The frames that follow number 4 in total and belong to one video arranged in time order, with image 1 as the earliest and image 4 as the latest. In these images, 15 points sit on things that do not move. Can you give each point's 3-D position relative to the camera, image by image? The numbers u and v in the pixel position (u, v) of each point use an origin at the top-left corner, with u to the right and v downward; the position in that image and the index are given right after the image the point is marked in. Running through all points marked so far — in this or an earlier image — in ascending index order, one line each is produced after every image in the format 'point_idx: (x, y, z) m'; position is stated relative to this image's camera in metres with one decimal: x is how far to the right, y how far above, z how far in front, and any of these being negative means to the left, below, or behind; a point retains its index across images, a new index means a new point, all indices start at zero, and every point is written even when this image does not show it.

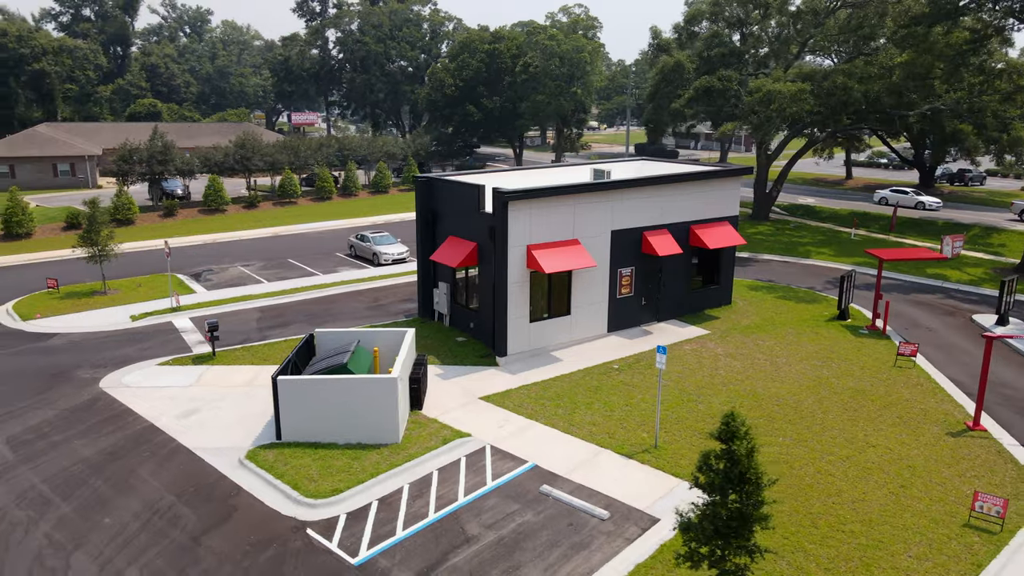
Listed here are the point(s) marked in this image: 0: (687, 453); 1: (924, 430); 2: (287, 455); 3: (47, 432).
0: (+3.5, -3.3, +14.8) m
1: (+8.8, -3.0, +15.8) m
2: (-4.4, -3.3, +14.5) m
3: (-9.9, -3.1, +15.7) m
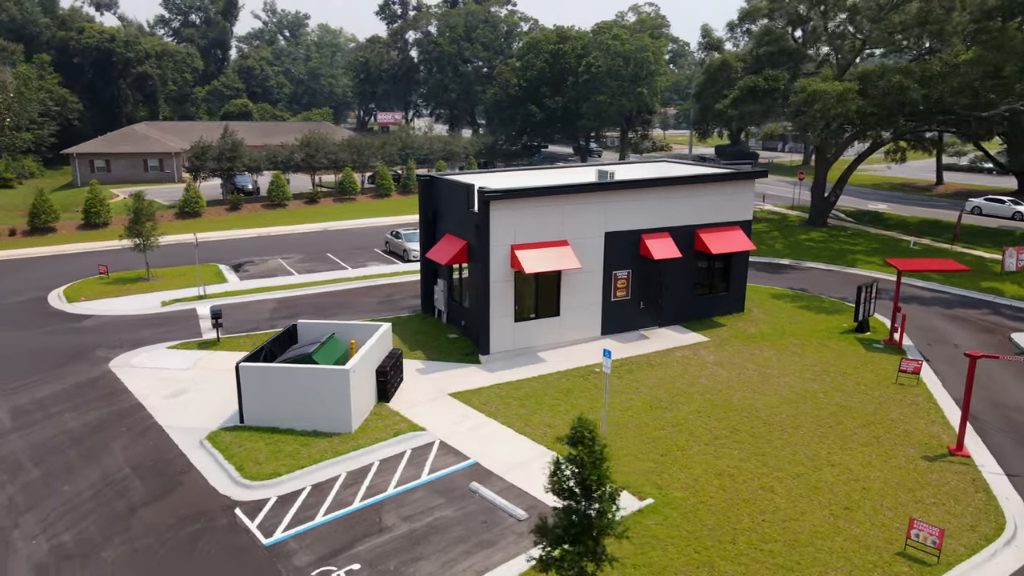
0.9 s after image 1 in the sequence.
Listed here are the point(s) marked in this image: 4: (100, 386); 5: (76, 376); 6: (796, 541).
0: (+2.4, -3.4, +14.5) m
1: (+7.8, -3.3, +14.8) m
2: (-5.5, -3.1, +15.2) m
3: (-10.8, -2.7, +17.1) m
4: (-10.1, -2.4, +18.1) m
5: (-11.1, -2.2, +18.8) m
6: (+4.6, -4.1, +11.9) m
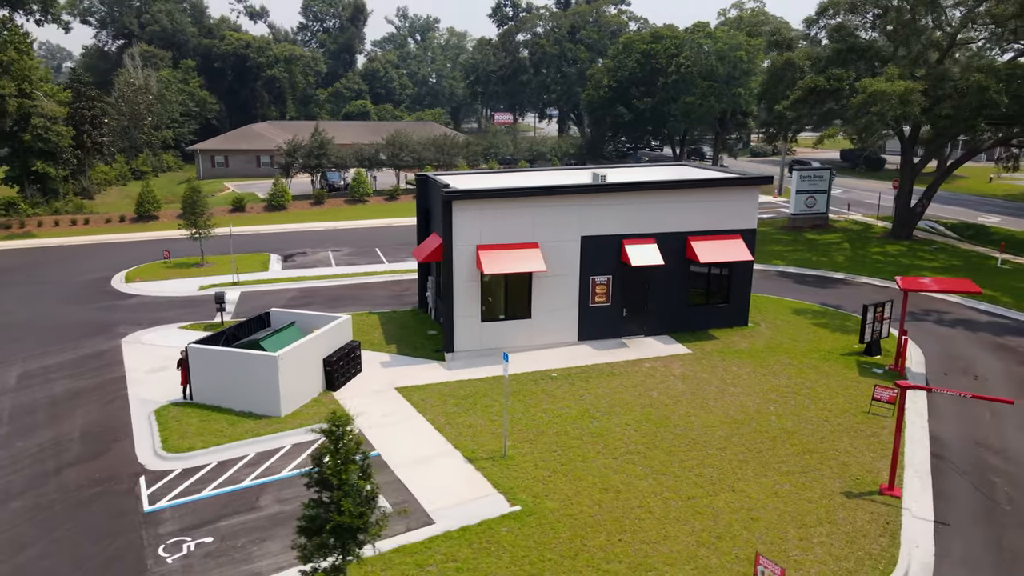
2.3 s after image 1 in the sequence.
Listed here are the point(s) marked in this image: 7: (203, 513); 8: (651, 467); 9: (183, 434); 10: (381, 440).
0: (+0.3, -3.5, +14.3) m
1: (+5.7, -3.6, +13.6) m
2: (-7.3, -2.8, +16.5) m
3: (-12.1, -2.2, +19.4) m
4: (-11.2, -1.9, +20.2) m
5: (-12.1, -1.7, +21.0) m
6: (+2.0, -4.3, +11.4) m
7: (-5.4, -3.9, +12.9) m
8: (+2.8, -3.4, +14.2) m
9: (-6.9, -3.1, +15.5) m
10: (-2.7, -3.2, +15.6) m
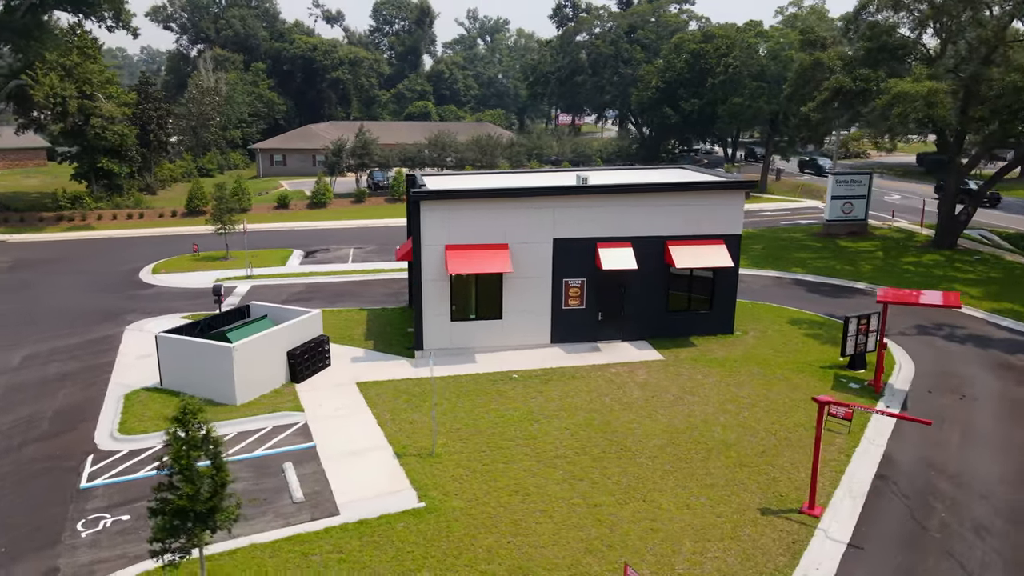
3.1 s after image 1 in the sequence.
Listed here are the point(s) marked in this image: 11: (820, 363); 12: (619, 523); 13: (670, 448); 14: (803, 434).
0: (-1.2, -3.5, +14.4) m
1: (+4.1, -3.8, +13.2) m
2: (-8.5, -2.6, +17.4) m
3: (-13.0, -1.9, +20.8) m
4: (-12.0, -1.6, +21.5) m
5: (-12.7, -1.4, +22.4) m
6: (+0.1, -4.3, +11.3) m
7: (-7.0, -3.8, +13.6) m
8: (+1.2, -3.5, +14.1) m
9: (-8.2, -2.9, +16.5) m
10: (-4.1, -3.1, +16.1) m
11: (+8.3, -2.0, +19.7) m
12: (+1.8, -4.0, +12.4) m
13: (+3.3, -3.3, +15.0) m
14: (+6.2, -3.1, +15.6) m
